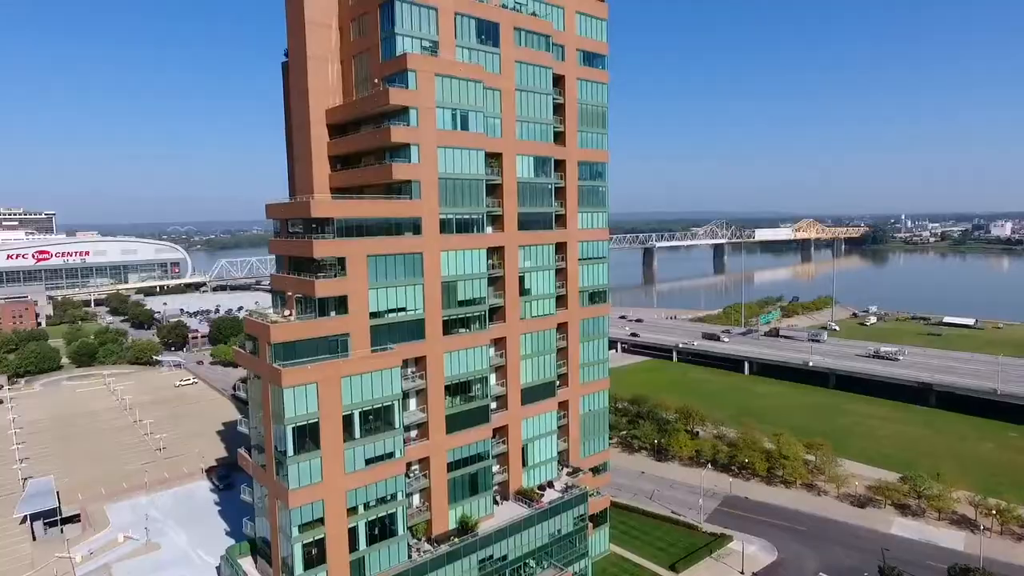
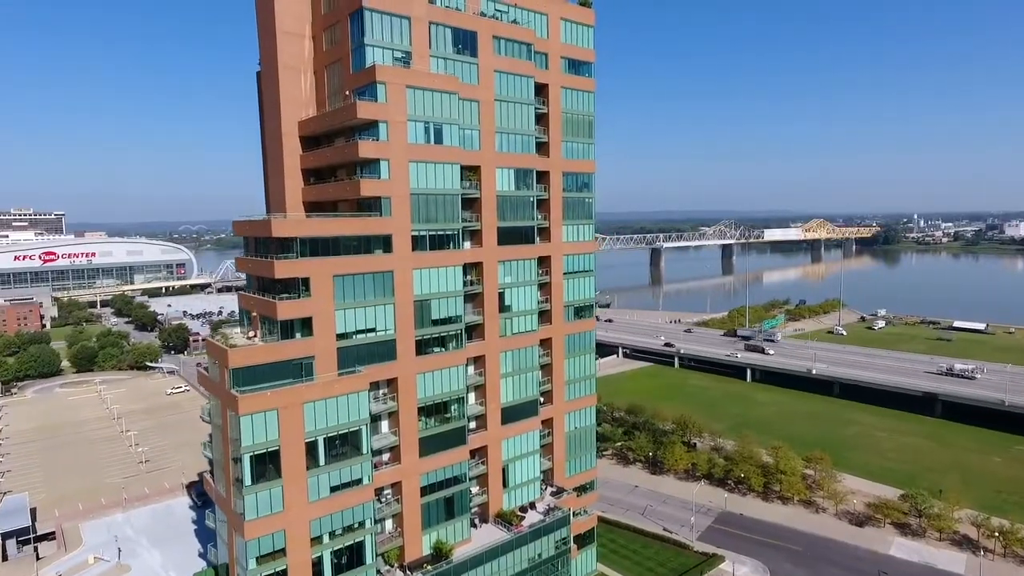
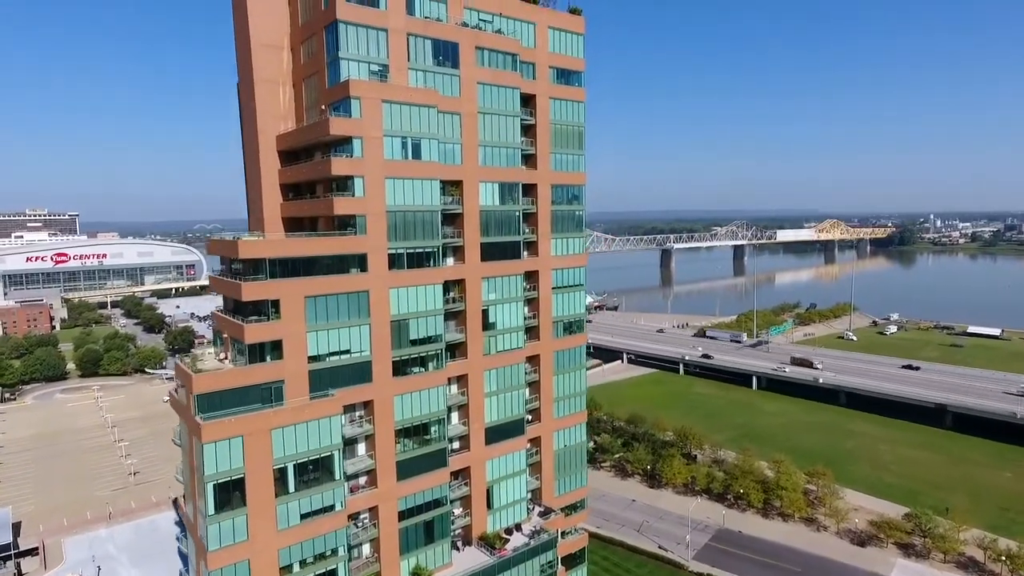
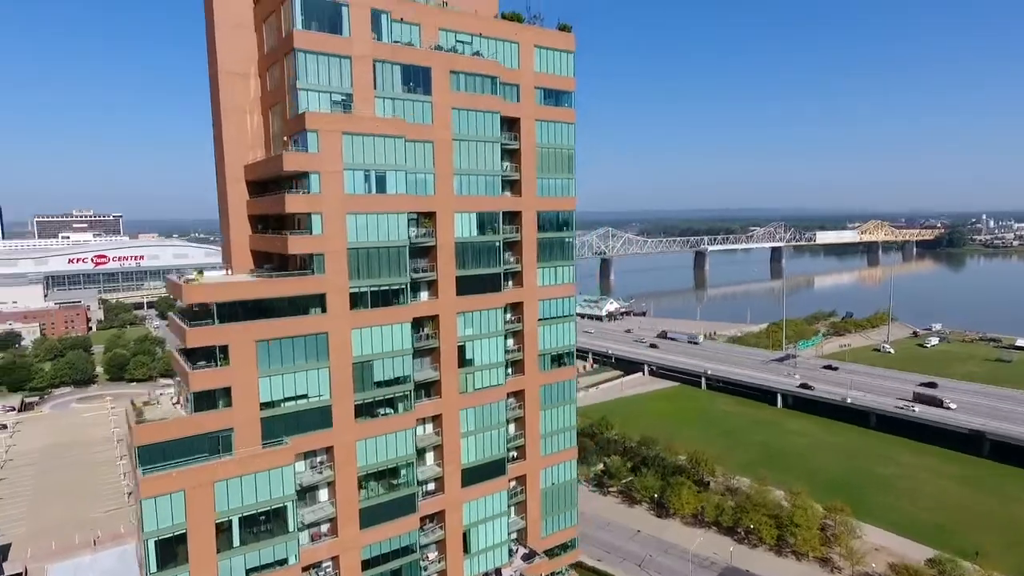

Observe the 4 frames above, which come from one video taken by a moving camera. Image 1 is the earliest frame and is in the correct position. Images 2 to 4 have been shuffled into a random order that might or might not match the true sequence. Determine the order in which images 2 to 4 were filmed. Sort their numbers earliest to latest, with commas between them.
2, 3, 4
